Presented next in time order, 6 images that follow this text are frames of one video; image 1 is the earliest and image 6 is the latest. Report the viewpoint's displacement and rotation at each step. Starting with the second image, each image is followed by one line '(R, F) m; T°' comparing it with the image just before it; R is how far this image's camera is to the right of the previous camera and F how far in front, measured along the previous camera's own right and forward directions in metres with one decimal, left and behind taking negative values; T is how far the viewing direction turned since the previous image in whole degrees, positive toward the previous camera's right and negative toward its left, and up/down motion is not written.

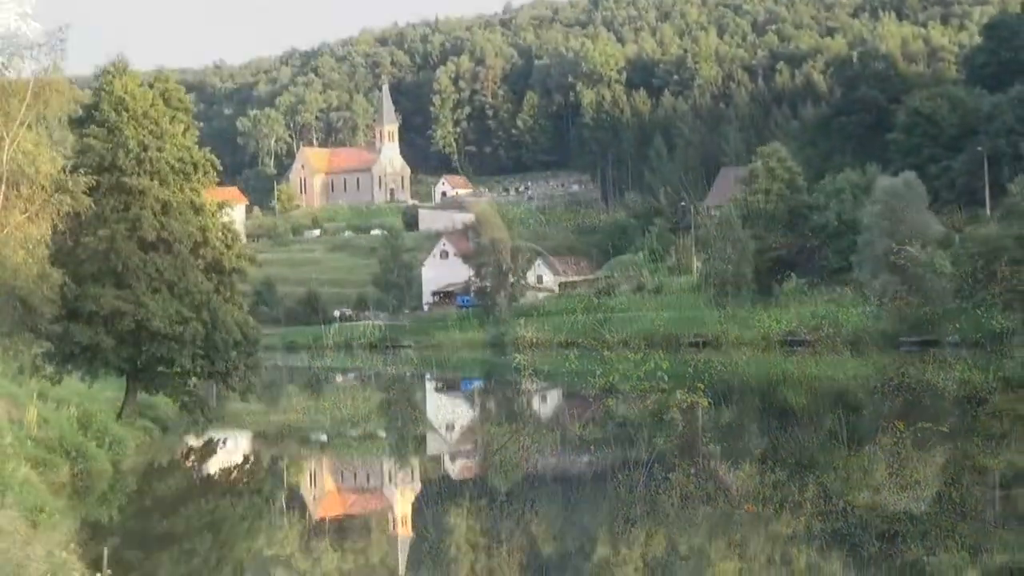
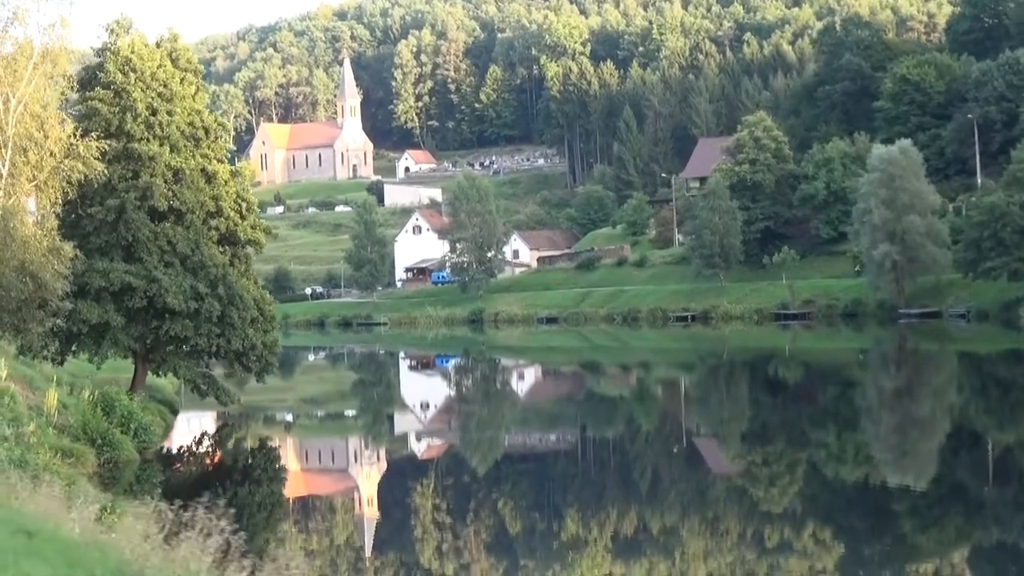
(-0.5, +0.7) m; +2°
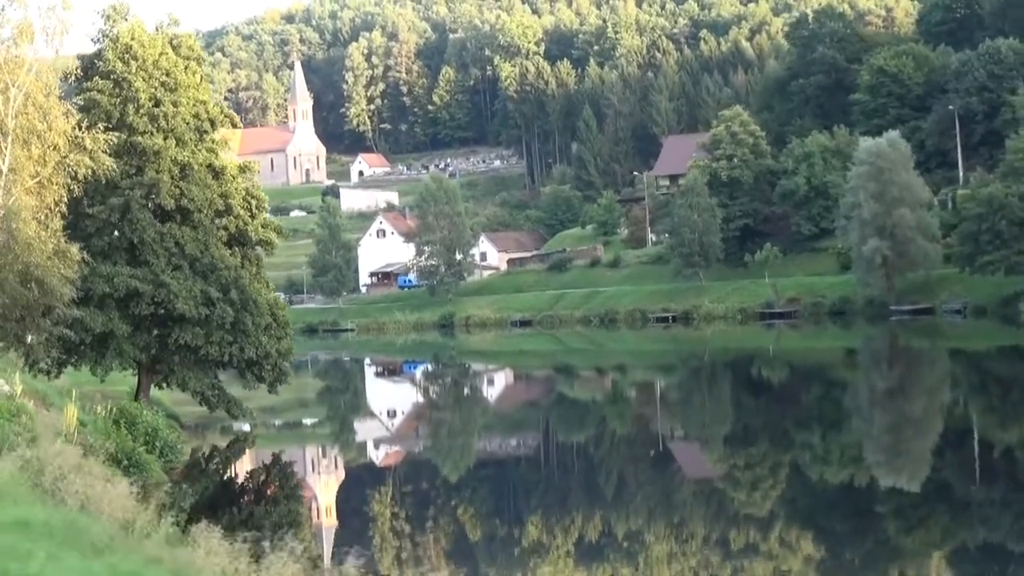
(-0.5, +0.8) m; +2°
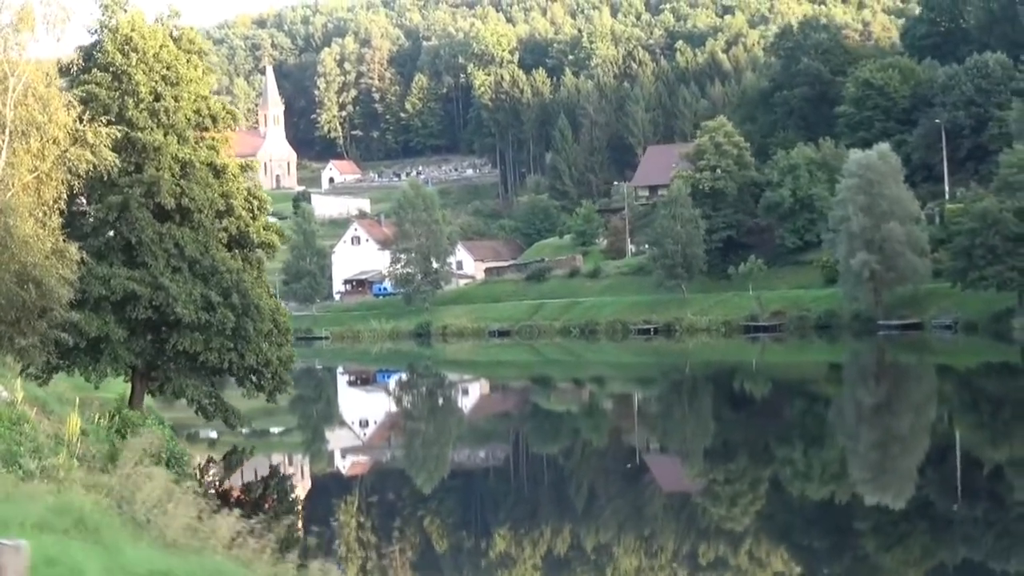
(-0.2, +0.4) m; +1°
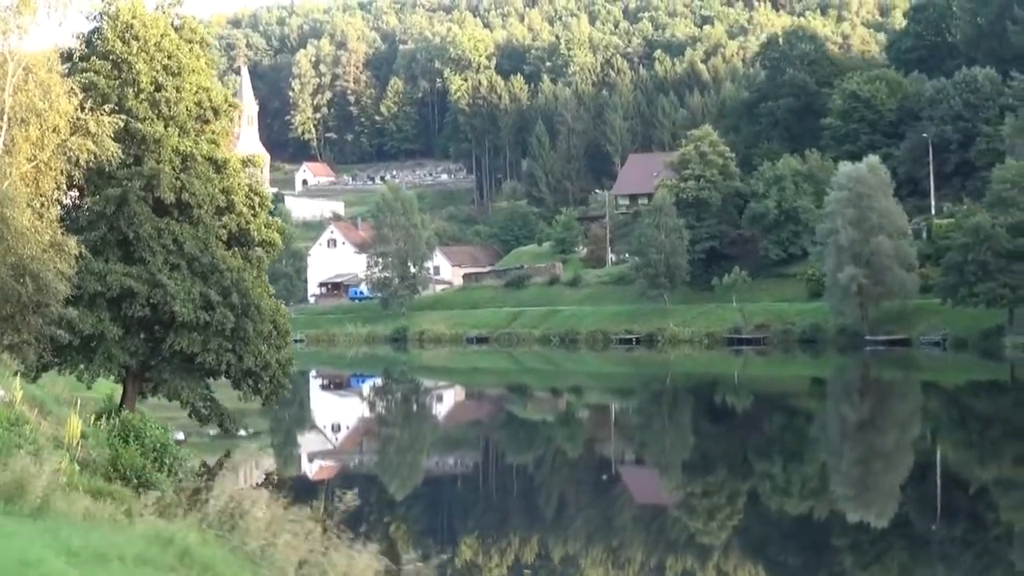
(-0.2, +0.4) m; +1°
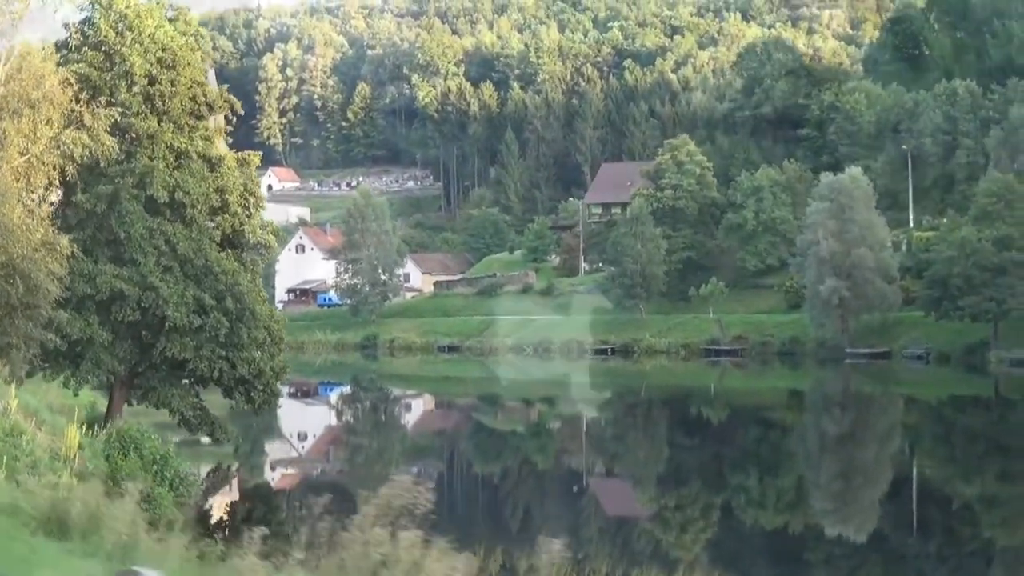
(-0.2, +0.4) m; +2°
